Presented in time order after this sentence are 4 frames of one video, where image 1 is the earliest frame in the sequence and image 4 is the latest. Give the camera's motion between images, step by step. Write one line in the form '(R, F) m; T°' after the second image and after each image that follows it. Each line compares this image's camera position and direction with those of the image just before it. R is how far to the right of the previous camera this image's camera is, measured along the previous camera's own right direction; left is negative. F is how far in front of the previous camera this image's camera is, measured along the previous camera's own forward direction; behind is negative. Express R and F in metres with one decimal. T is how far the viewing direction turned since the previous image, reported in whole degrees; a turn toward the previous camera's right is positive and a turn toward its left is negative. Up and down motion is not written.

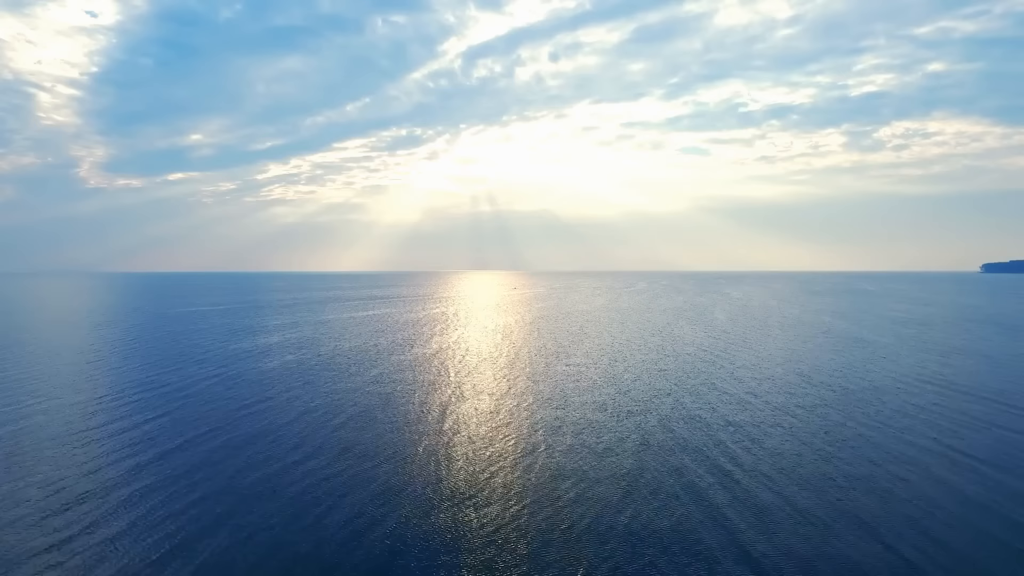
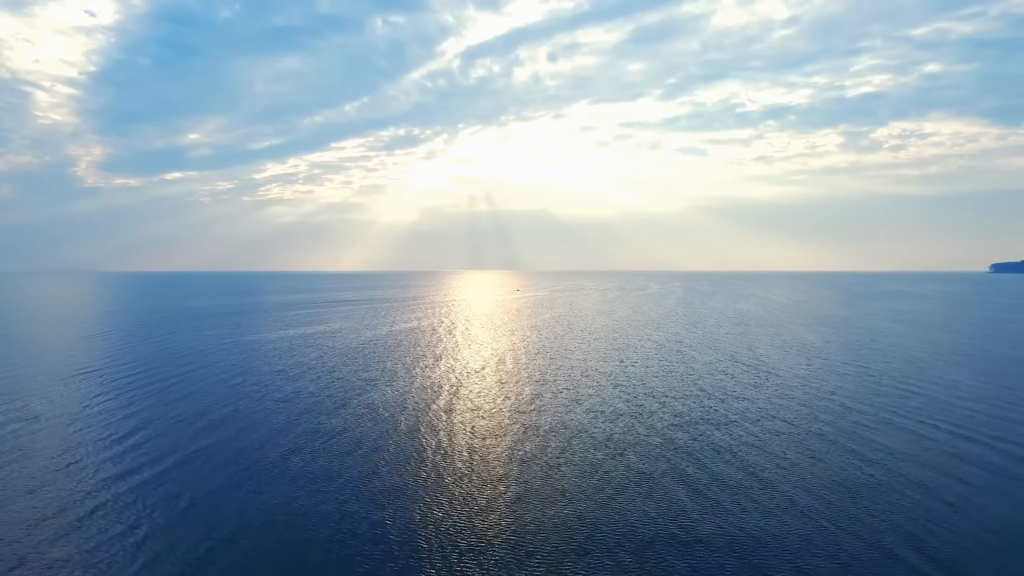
(-1.4, -1.9) m; 0°
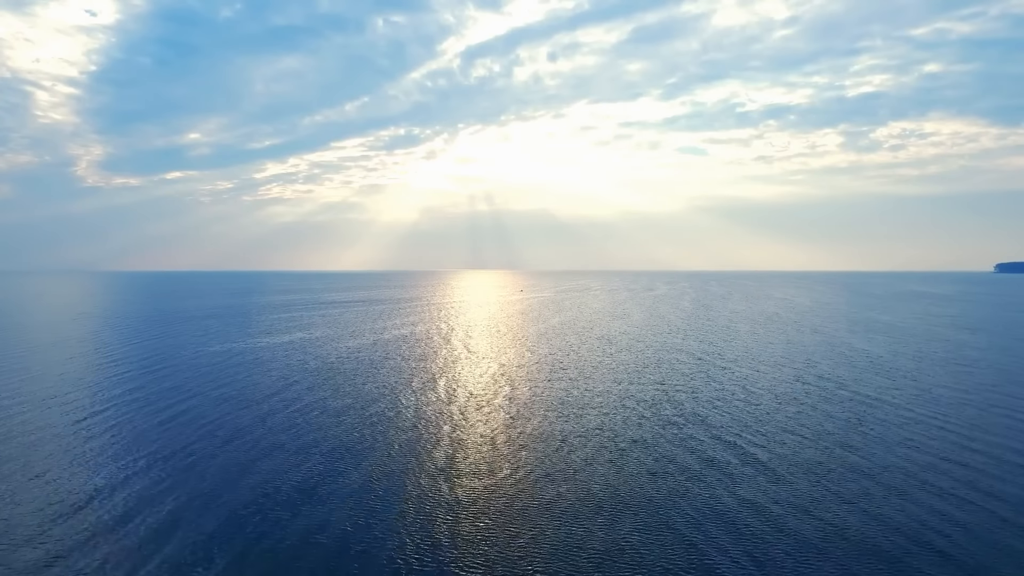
(-1.7, -0.4) m; 0°
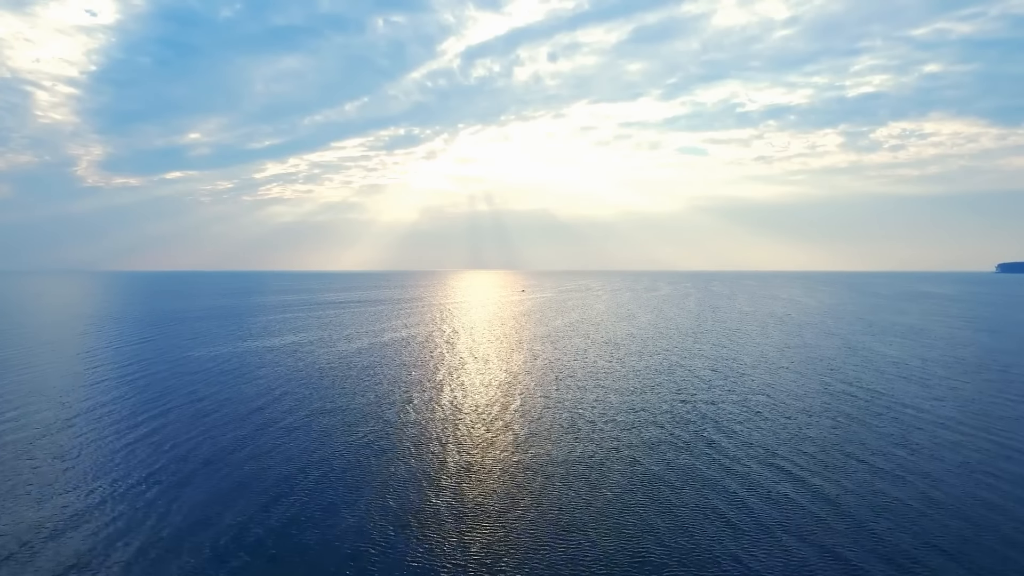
(-0.2, +0.1) m; 0°
